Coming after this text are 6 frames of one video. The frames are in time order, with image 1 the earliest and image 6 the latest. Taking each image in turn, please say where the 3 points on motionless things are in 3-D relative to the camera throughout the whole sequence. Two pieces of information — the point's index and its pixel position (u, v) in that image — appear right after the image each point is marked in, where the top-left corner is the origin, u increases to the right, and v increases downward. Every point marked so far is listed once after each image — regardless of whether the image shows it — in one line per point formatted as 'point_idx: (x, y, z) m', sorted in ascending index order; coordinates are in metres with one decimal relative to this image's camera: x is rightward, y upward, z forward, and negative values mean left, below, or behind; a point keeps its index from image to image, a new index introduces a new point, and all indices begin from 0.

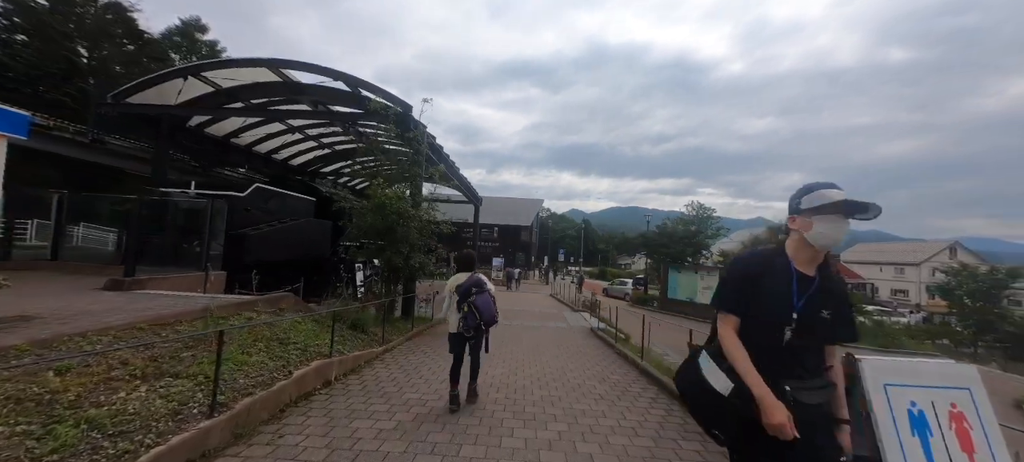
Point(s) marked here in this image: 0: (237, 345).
0: (-3.2, -1.3, +4.7) m
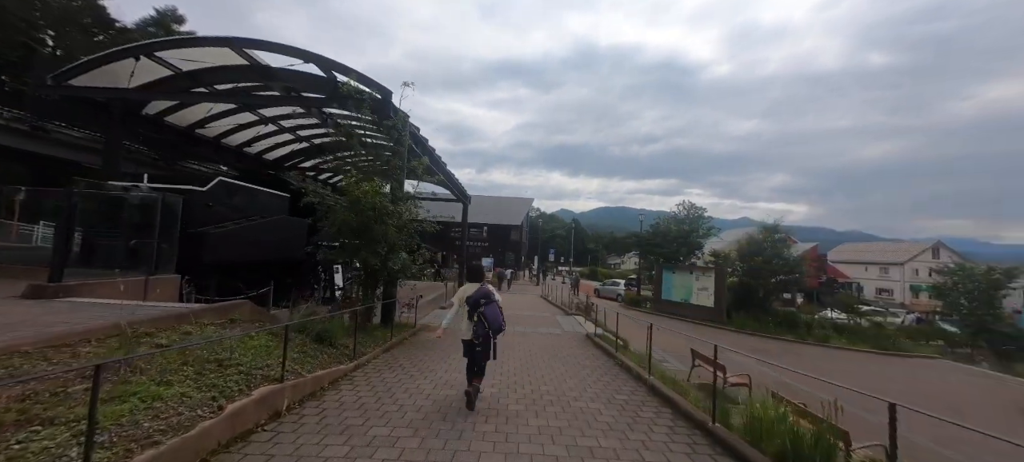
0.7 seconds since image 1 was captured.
0: (-3.3, -1.3, +3.7) m
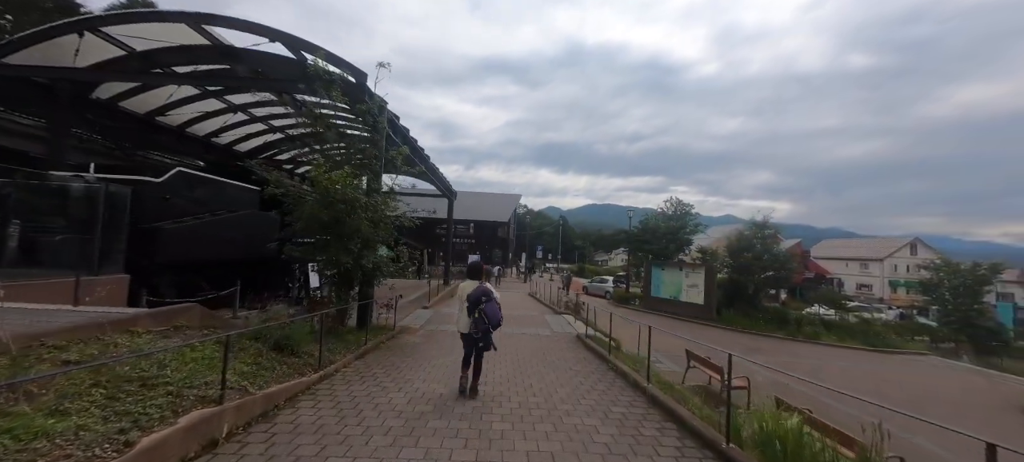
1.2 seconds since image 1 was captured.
0: (-3.4, -1.2, +2.9) m
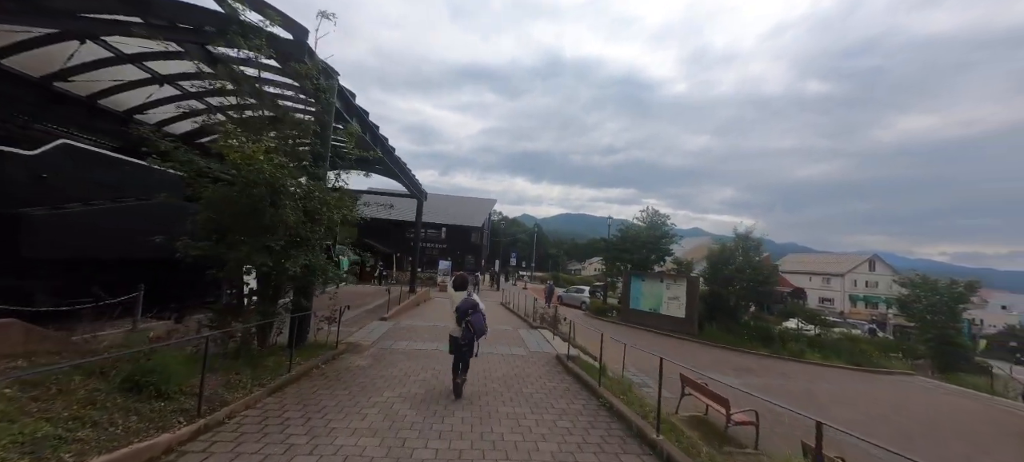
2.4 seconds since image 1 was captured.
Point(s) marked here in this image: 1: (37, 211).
0: (-3.6, -1.0, +1.2) m
1: (-8.2, +0.3, +6.9) m
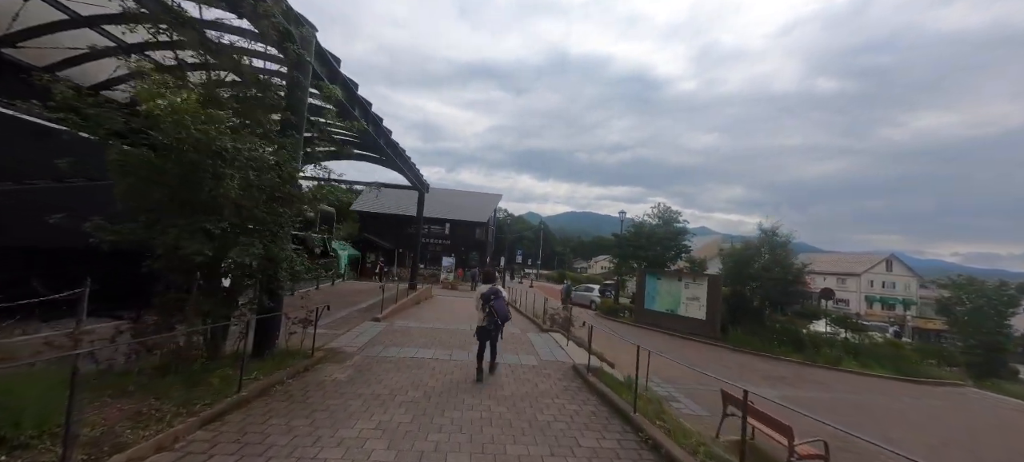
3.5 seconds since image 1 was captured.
0: (-3.5, -0.8, -0.1) m
1: (-8.1, +0.6, +5.7) m
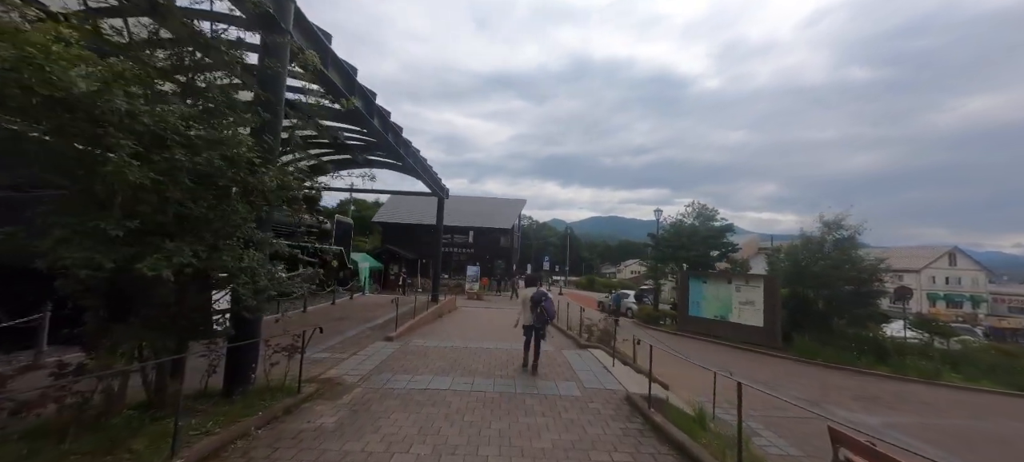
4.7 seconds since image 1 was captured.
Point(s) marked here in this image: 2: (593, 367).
0: (-3.5, -0.8, -1.4) m
1: (-7.7, +0.4, +4.7) m
2: (+1.6, -2.7, +8.1) m
